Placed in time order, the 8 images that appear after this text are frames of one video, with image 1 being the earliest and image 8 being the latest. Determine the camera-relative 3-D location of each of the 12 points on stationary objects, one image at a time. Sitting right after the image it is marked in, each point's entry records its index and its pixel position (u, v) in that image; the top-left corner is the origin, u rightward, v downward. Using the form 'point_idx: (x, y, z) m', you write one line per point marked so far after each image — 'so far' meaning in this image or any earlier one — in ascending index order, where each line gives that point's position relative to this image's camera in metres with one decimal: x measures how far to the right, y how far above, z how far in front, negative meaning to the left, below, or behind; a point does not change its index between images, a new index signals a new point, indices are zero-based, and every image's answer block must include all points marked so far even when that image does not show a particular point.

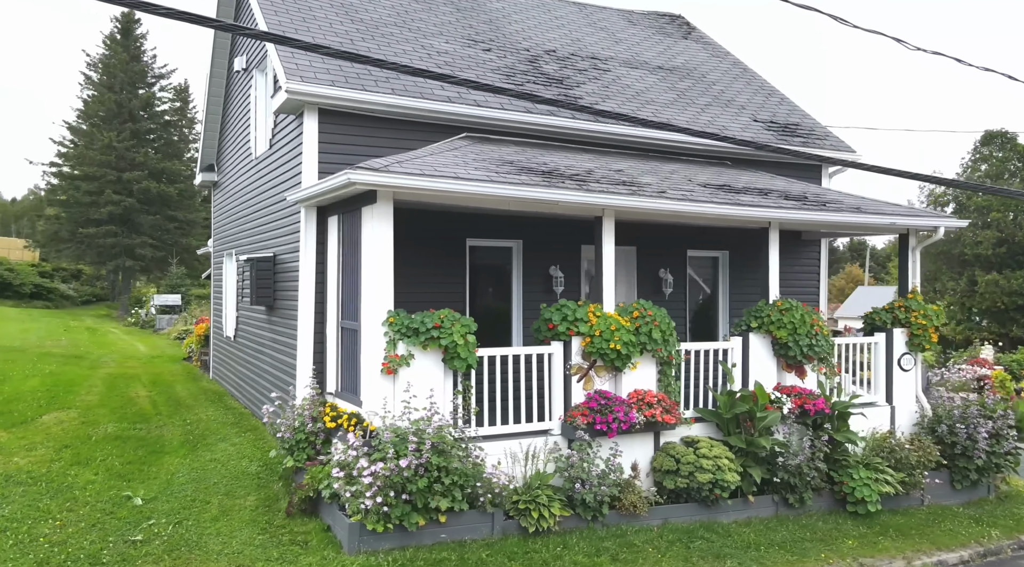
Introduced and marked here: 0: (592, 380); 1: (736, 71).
0: (+0.8, -0.9, +7.2) m
1: (+3.9, +3.6, +12.8) m
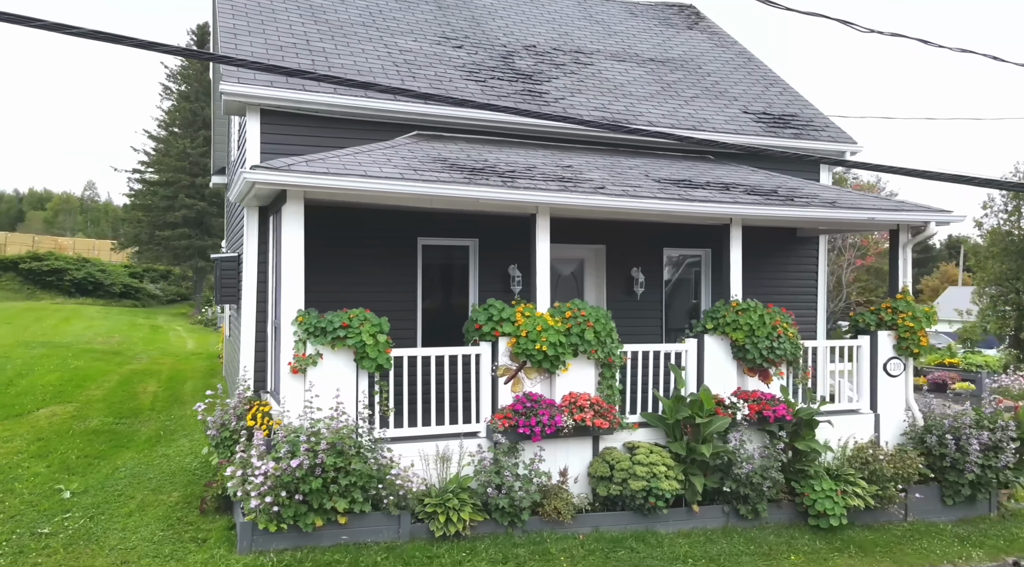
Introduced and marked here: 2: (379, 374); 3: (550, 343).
0: (+0.1, -0.9, +7.0) m
1: (+3.8, +3.7, +12.3) m
2: (-1.2, -0.8, +6.6) m
3: (+0.3, -0.5, +6.9) m
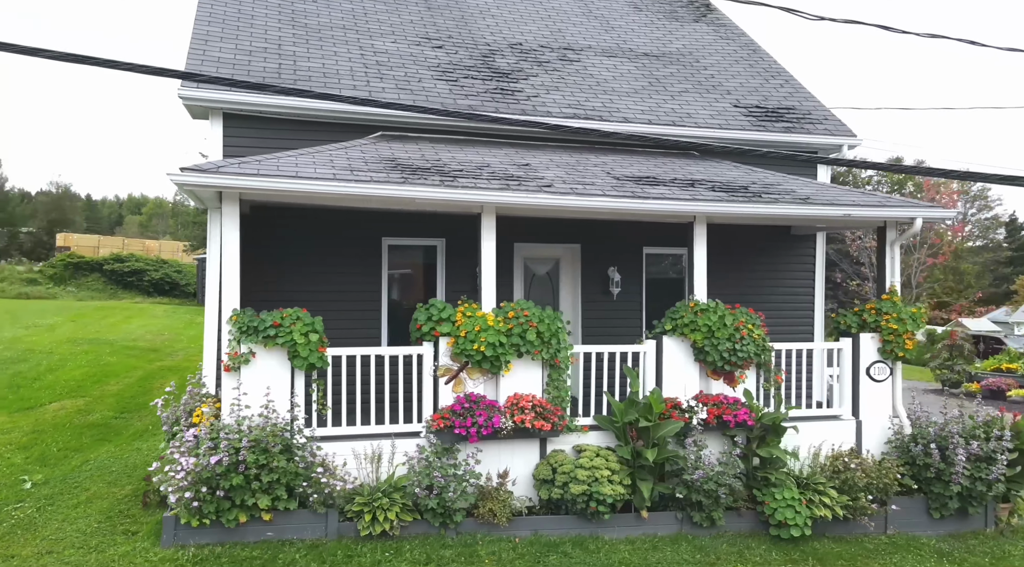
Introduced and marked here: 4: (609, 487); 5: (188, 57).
0: (-0.5, -0.9, +6.9) m
1: (+3.7, +3.7, +11.9) m
2: (-1.7, -0.8, +6.6) m
3: (-0.2, -0.5, +6.8) m
4: (+0.9, -1.8, +6.7) m
5: (-3.6, +2.5, +8.3) m
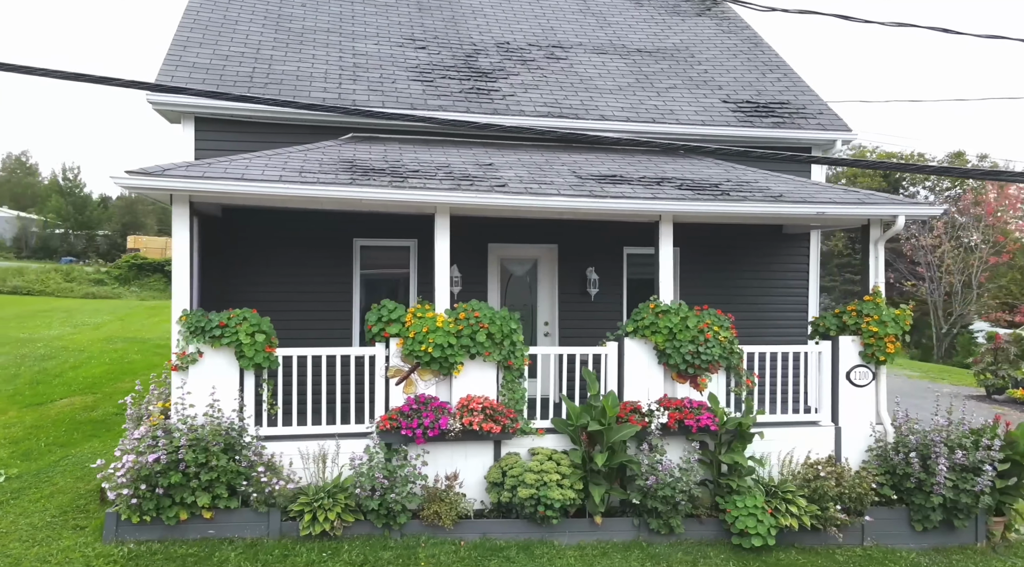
0: (-0.9, -0.9, +6.9) m
1: (+3.6, +3.7, +11.5) m
2: (-2.2, -0.8, +6.7) m
3: (-0.7, -0.6, +6.7) m
4: (+0.4, -1.8, +6.6) m
5: (-3.9, +2.5, +8.5) m
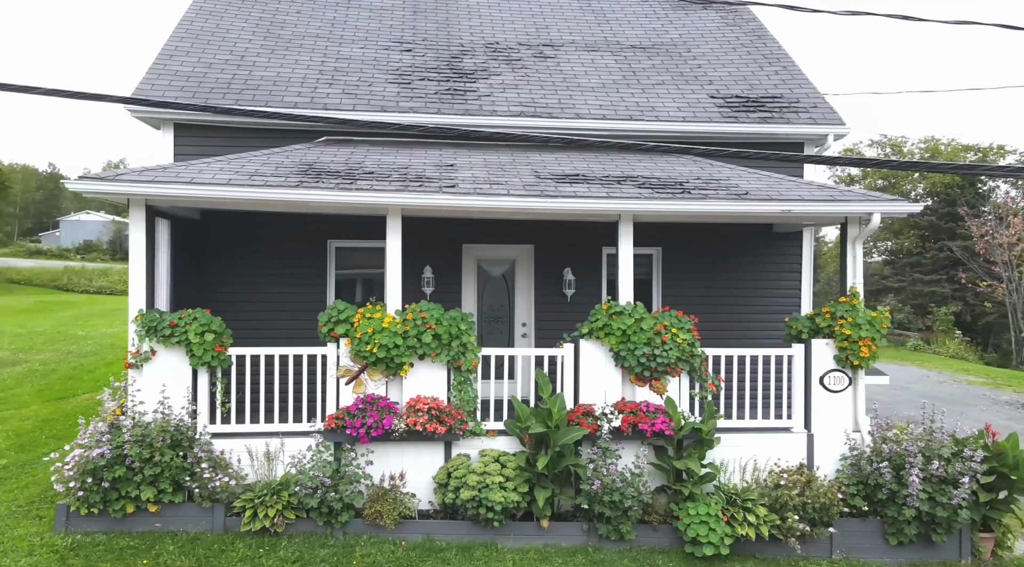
0: (-1.4, -0.9, +7.0) m
1: (+3.5, +3.6, +11.2) m
2: (-2.7, -0.8, +6.9) m
3: (-1.2, -0.6, +6.8) m
4: (-0.1, -1.8, +6.5) m
5: (-4.3, +2.5, +8.8) m
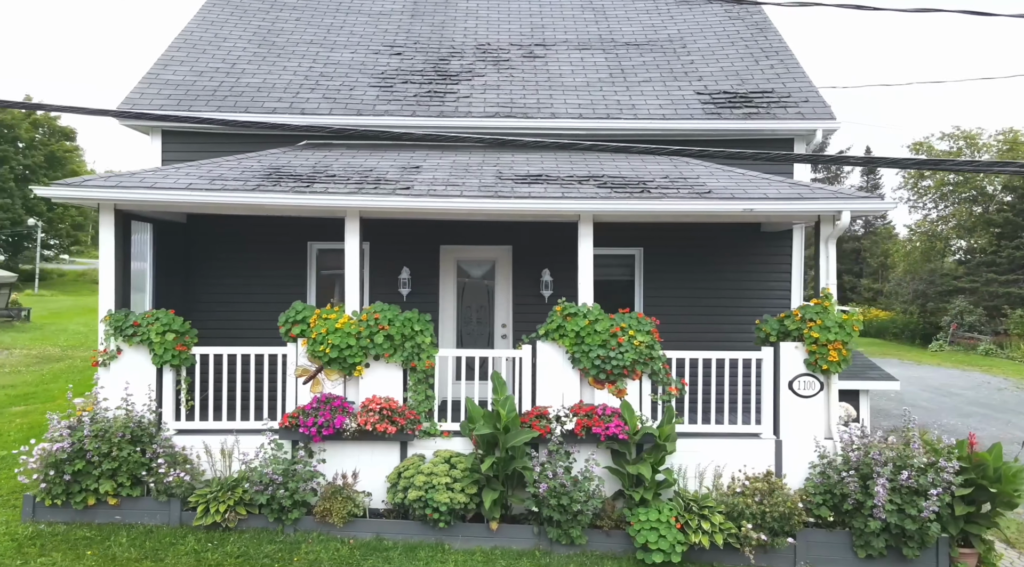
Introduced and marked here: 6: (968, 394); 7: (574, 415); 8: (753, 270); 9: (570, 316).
0: (-1.8, -0.9, +7.1) m
1: (+3.4, +3.6, +10.9) m
2: (-3.1, -0.8, +7.1) m
3: (-1.6, -0.6, +6.9) m
4: (-0.6, -1.8, +6.5) m
5: (-4.5, +2.5, +9.2) m
6: (+11.1, -2.7, +18.4) m
7: (+0.6, -1.2, +7.0) m
8: (+2.9, +0.2, +9.1) m
9: (+0.6, -0.3, +7.0) m
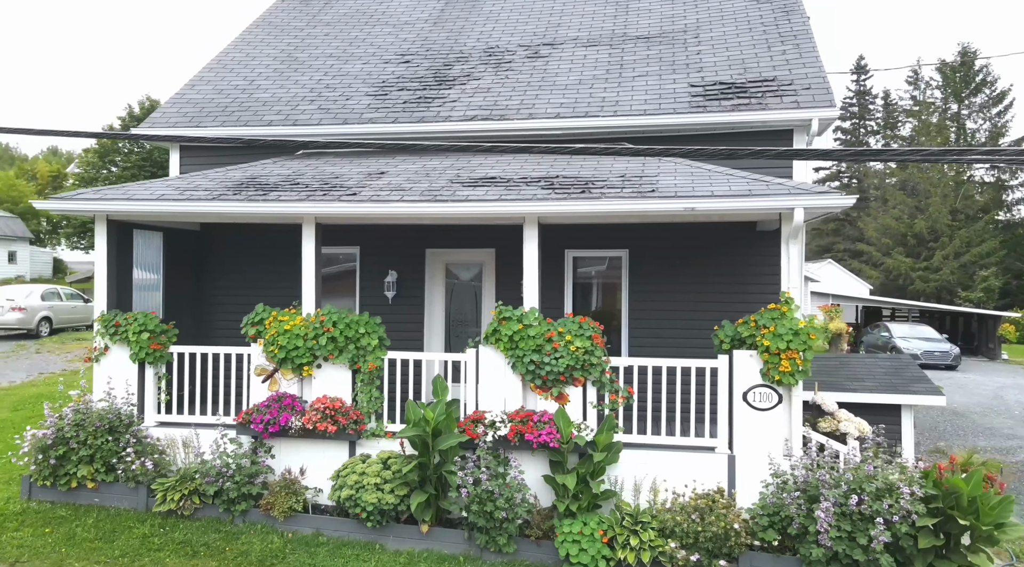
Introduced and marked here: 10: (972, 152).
0: (-2.4, -1.0, +7.4) m
1: (+3.5, +3.6, +10.1) m
2: (-3.6, -0.9, +7.7) m
3: (-2.2, -0.6, +7.2) m
4: (-1.3, -1.9, +6.7) m
5: (-4.6, +2.4, +10.0) m
6: (+12.6, -2.7, +16.0) m
7: (0.0, -1.3, +6.8) m
8: (+2.7, +0.1, +8.5) m
9: (0.0, -0.3, +6.9) m
10: (+3.8, +1.1, +6.2) m
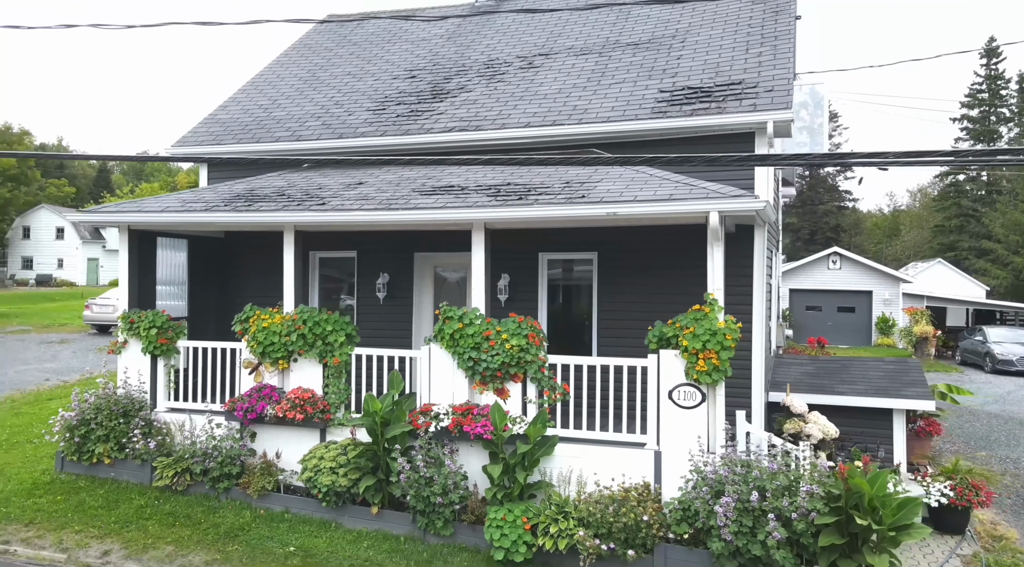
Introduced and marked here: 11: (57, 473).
0: (-2.8, -1.0, +8.3) m
1: (+3.4, +3.6, +10.1) m
2: (-4.0, -0.9, +8.7) m
3: (-2.7, -0.6, +8.0) m
4: (-1.8, -1.9, +7.3) m
5: (-4.7, +2.4, +11.2) m
6: (+13.2, -2.7, +14.6) m
7: (-0.6, -1.3, +7.3) m
8: (+2.4, +0.1, +8.6) m
9: (-0.6, -0.4, +7.4) m
10: (+3.1, +1.1, +6.1) m
11: (-5.2, -2.2, +8.5) m
